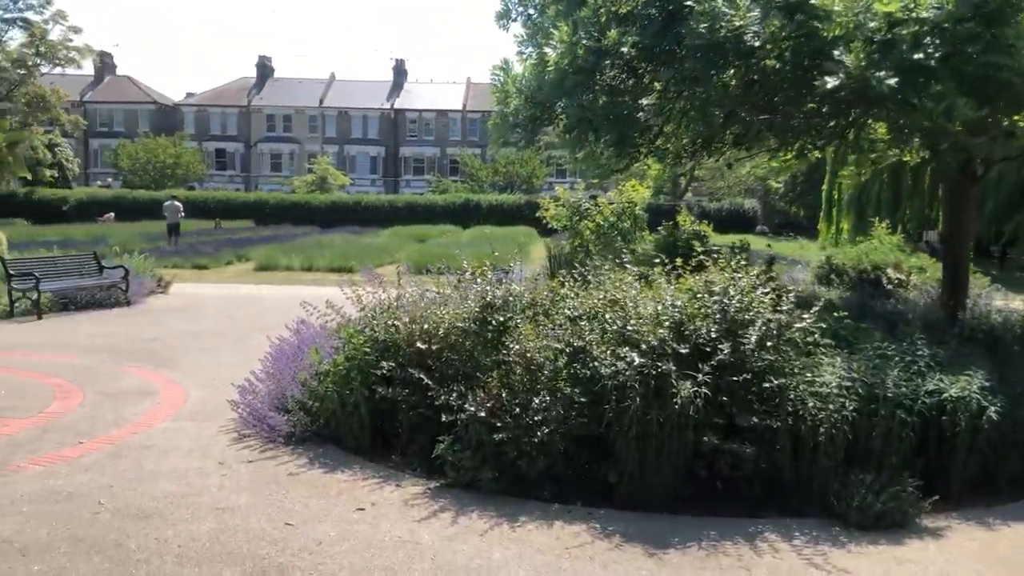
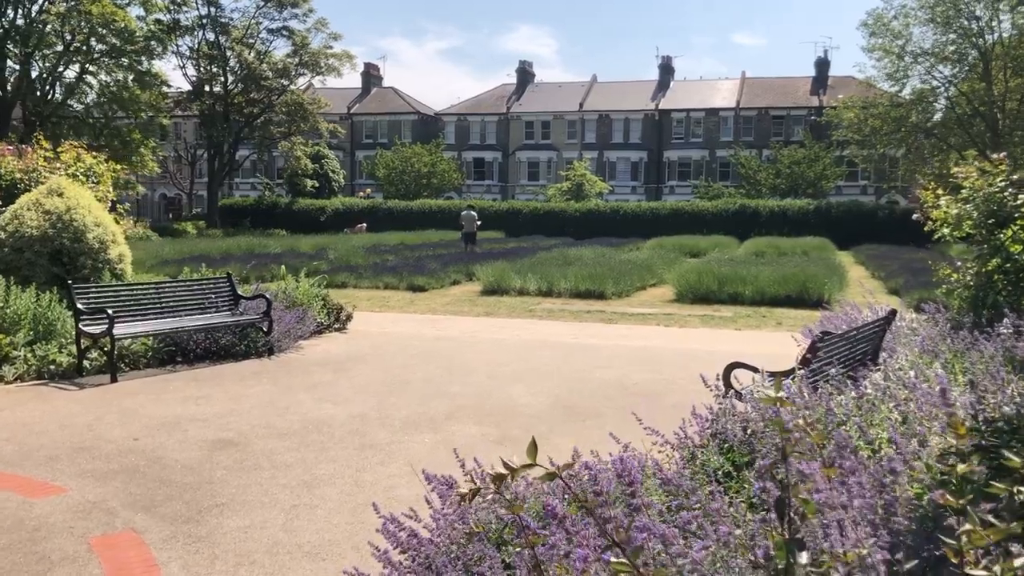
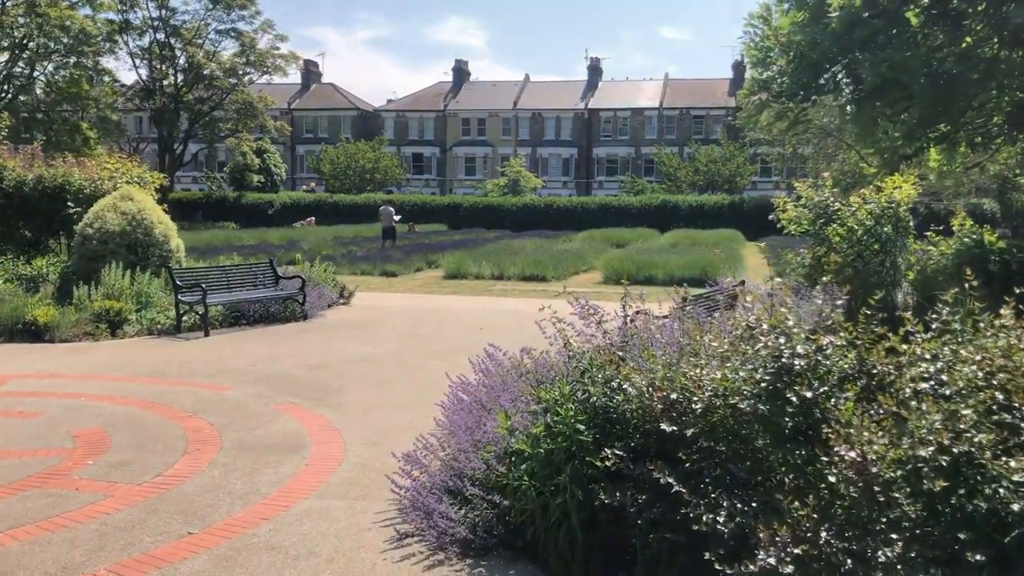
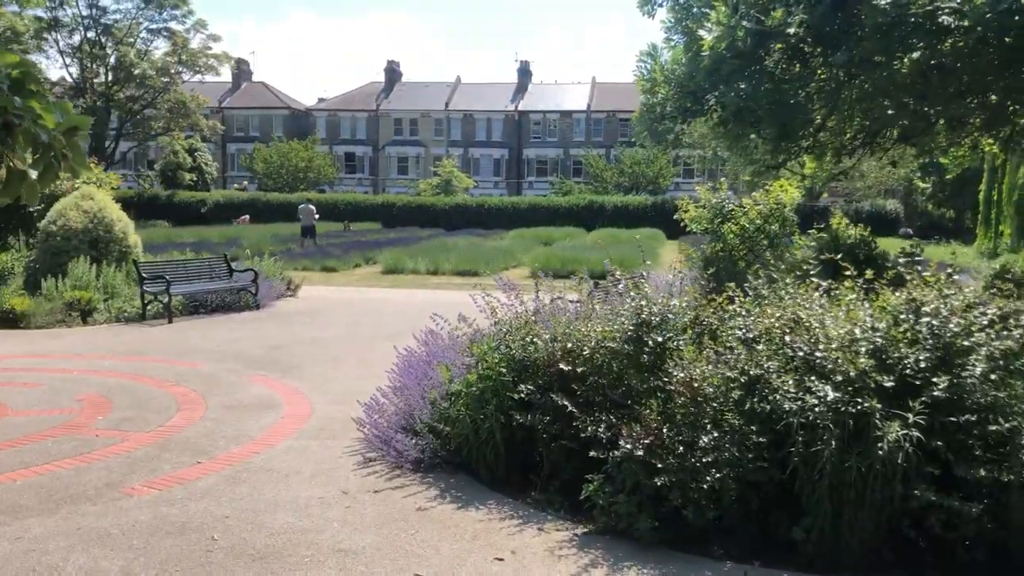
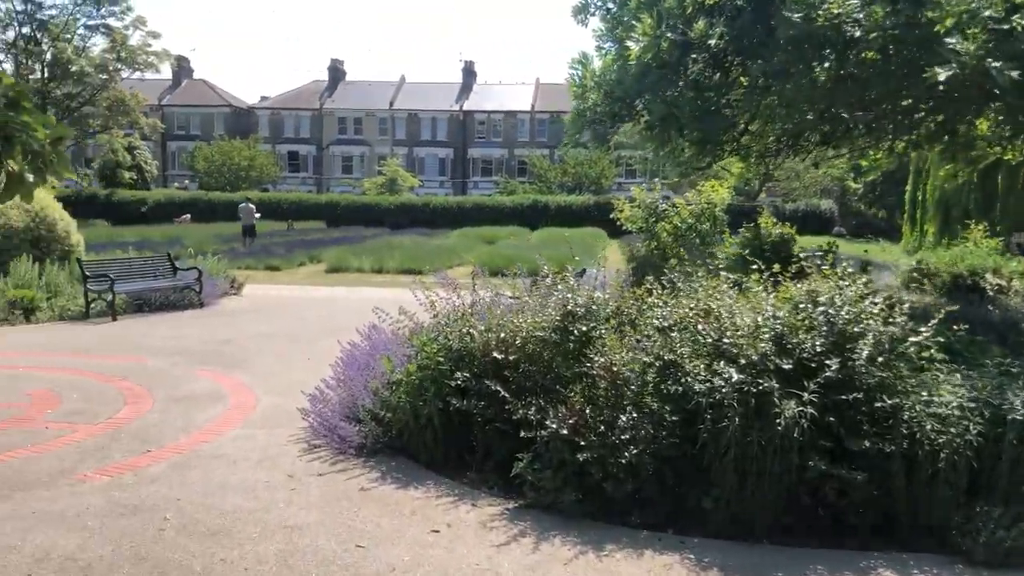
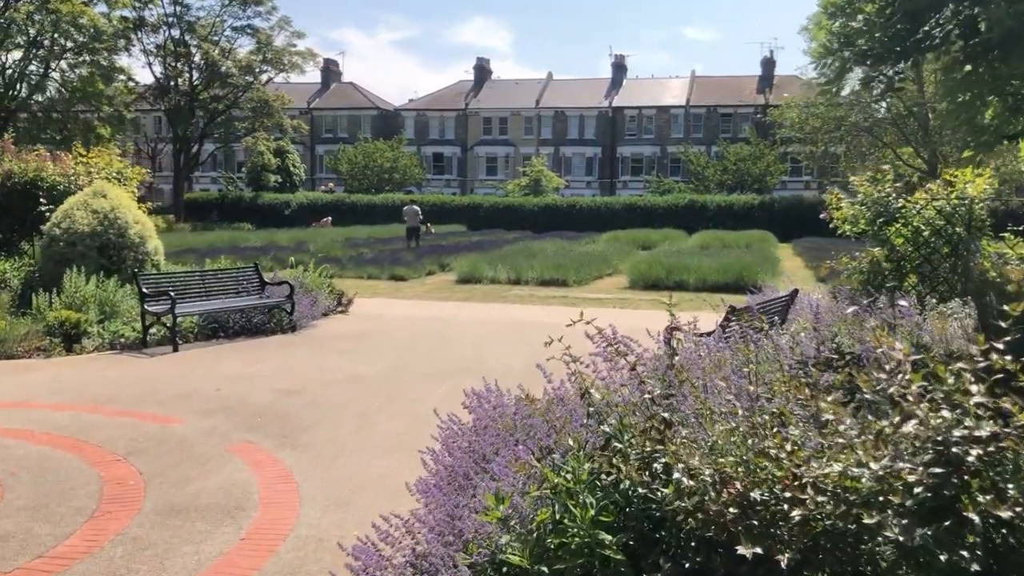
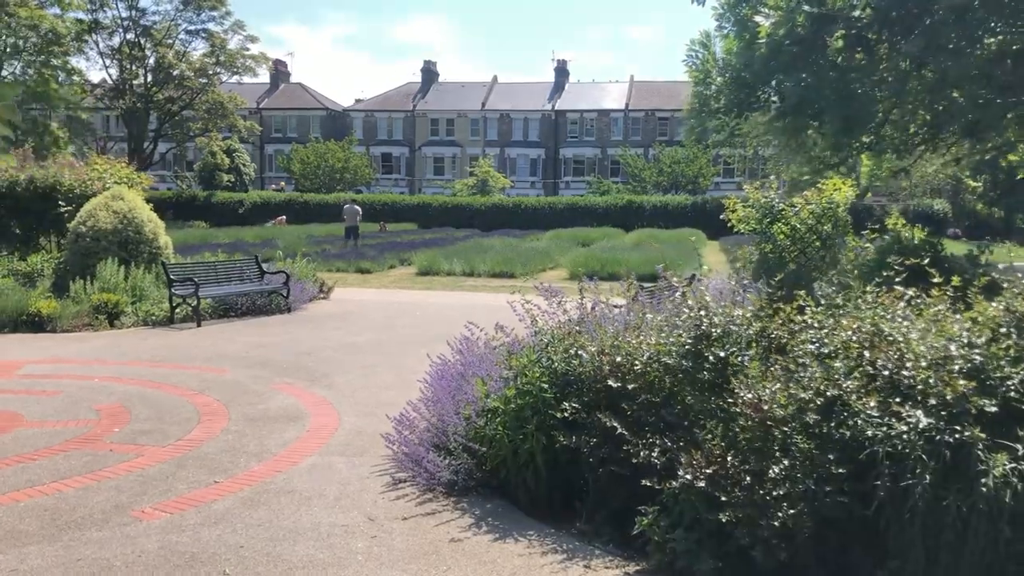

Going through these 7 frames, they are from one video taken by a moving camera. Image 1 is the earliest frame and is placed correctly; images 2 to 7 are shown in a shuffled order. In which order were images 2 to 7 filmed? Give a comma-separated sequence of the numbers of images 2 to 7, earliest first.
5, 4, 7, 3, 6, 2
